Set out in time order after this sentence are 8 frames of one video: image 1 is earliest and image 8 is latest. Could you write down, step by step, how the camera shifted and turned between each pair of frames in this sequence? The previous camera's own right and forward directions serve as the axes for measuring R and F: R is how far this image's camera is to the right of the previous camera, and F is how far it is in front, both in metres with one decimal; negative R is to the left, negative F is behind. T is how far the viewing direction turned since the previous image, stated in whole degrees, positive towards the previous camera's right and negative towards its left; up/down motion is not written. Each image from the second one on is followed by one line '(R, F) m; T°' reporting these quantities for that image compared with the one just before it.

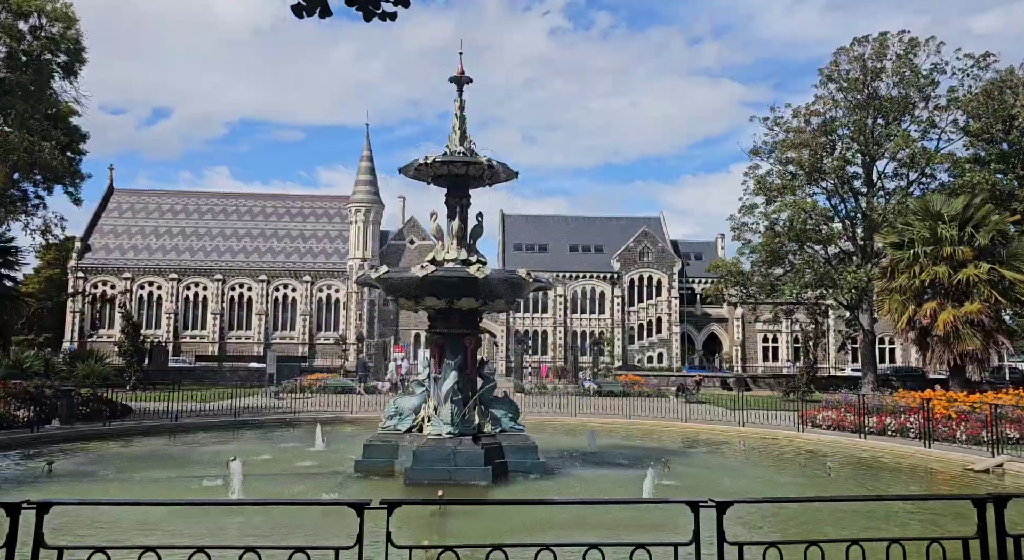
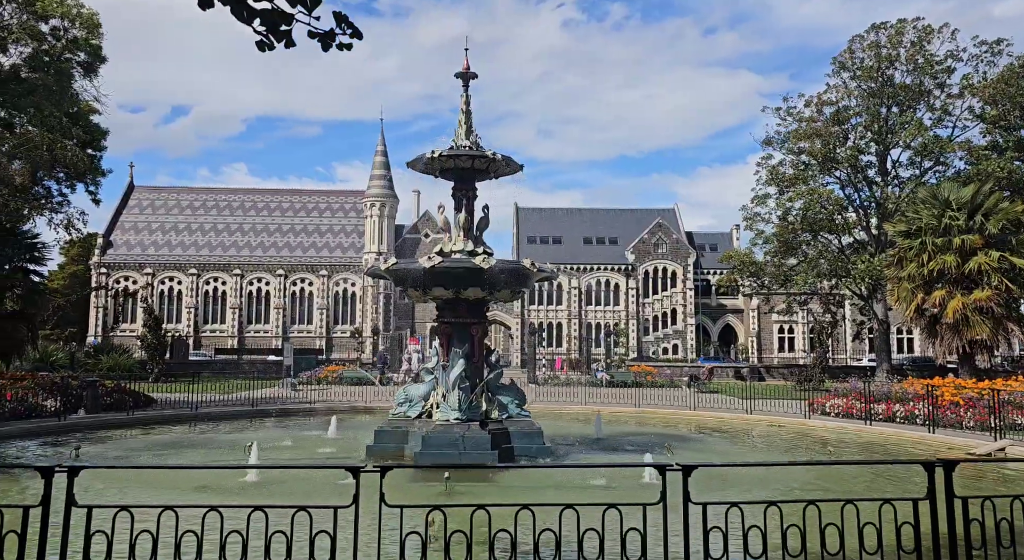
(+0.2, -0.4) m; -1°
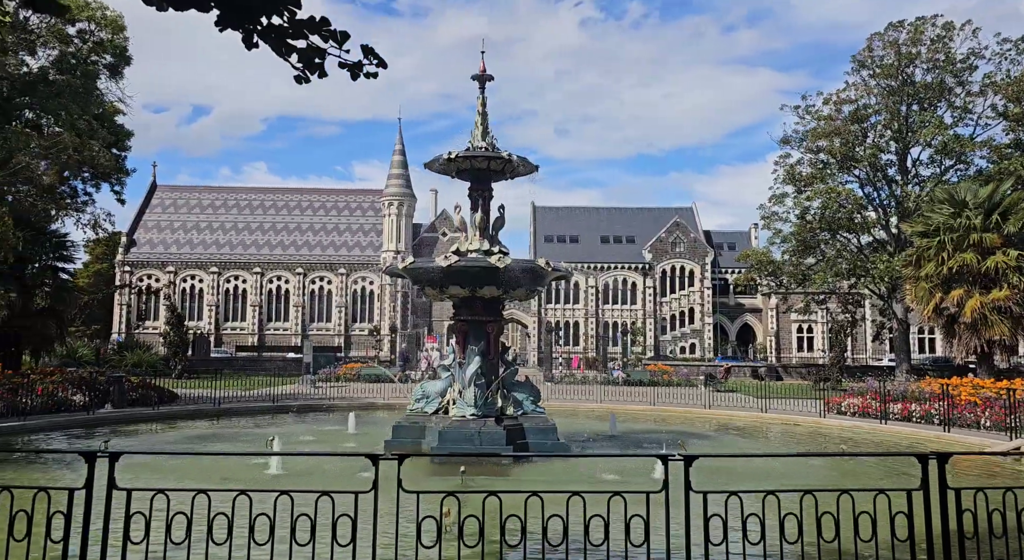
(0.0, -0.3) m; -1°
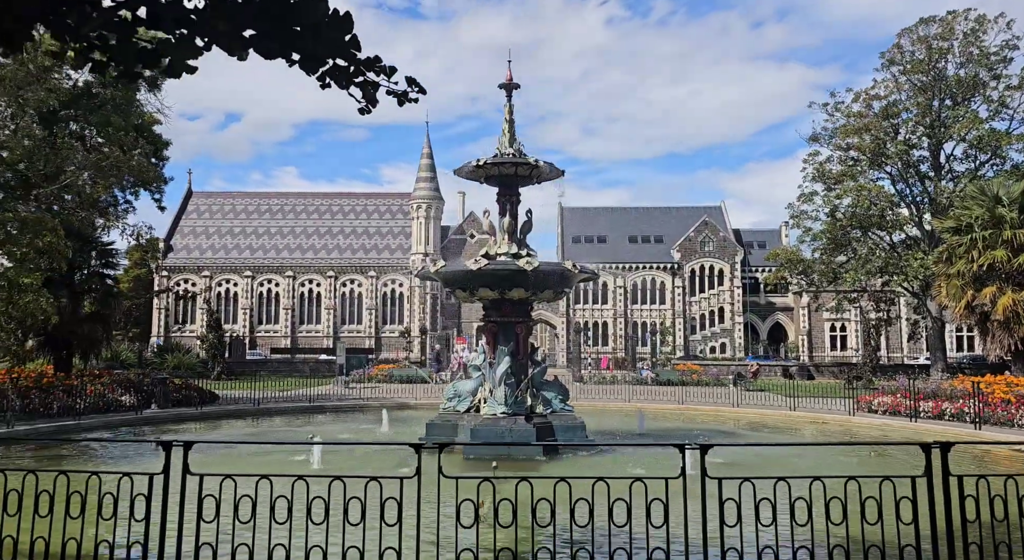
(0.0, -0.4) m; -2°
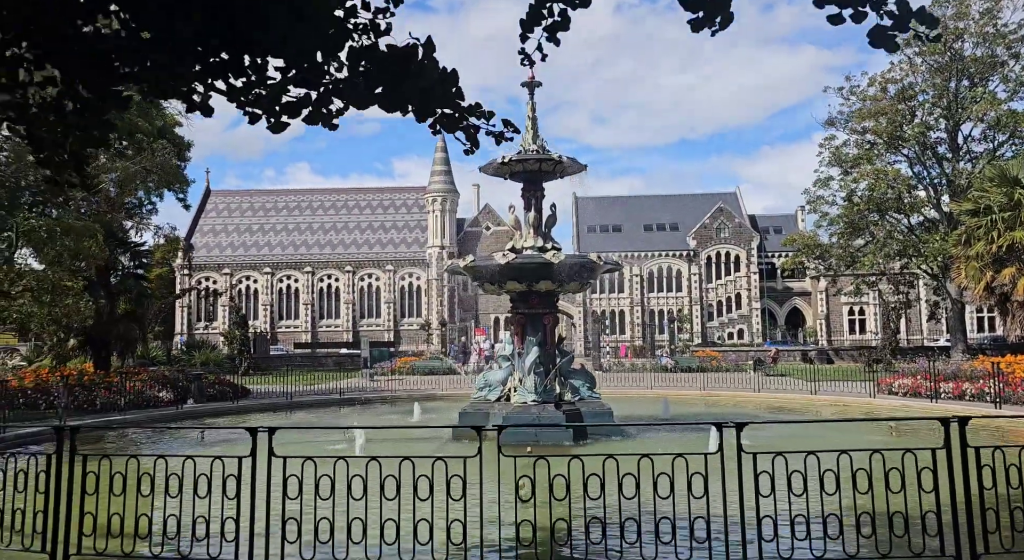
(-0.2, -0.5) m; -1°
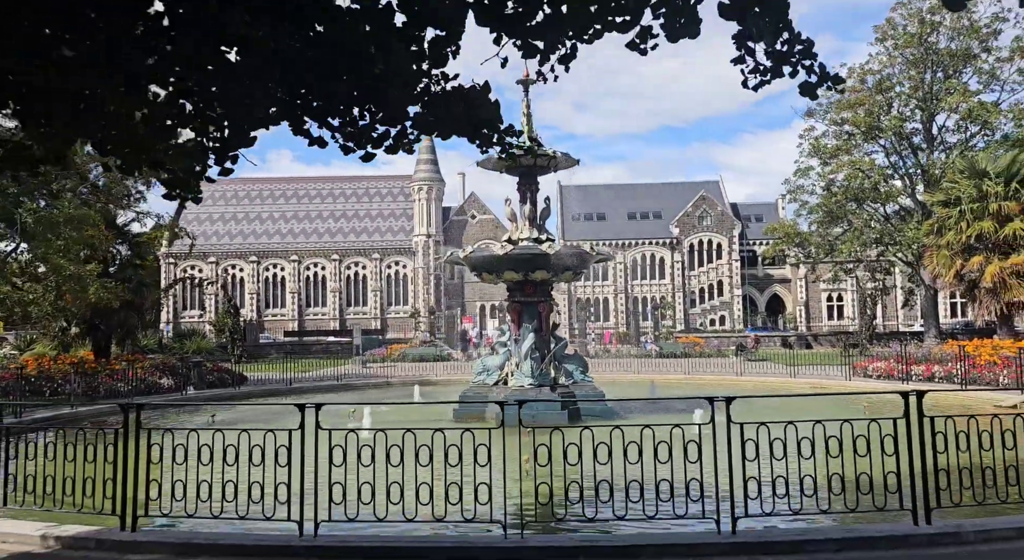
(-0.3, -0.9) m; +1°
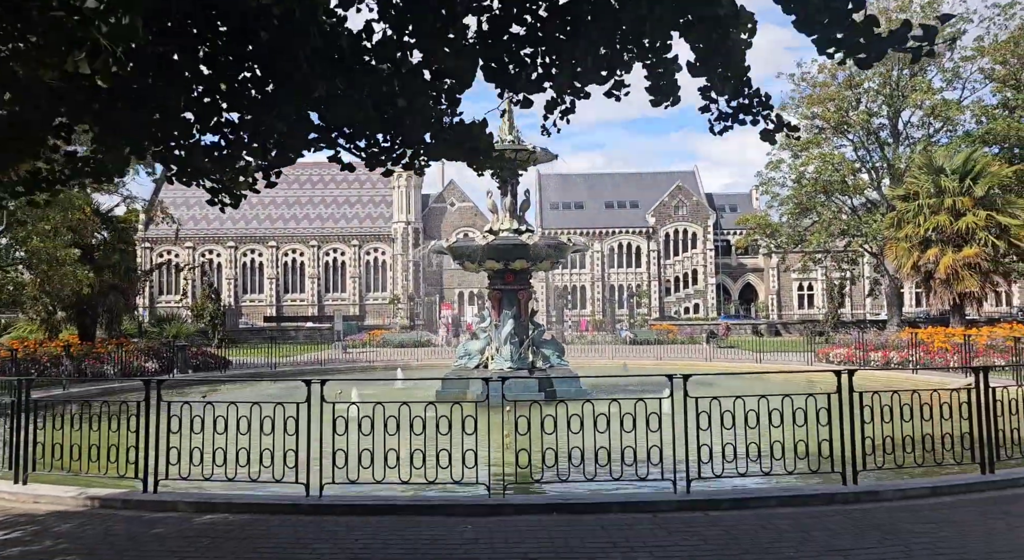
(-0.1, -0.9) m; +2°
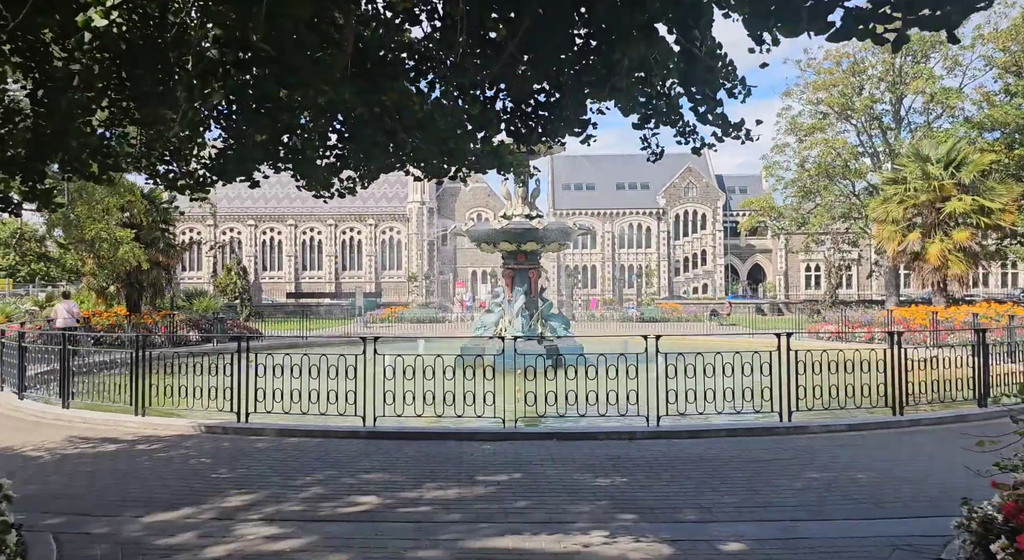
(0.0, -2.2) m; -1°
